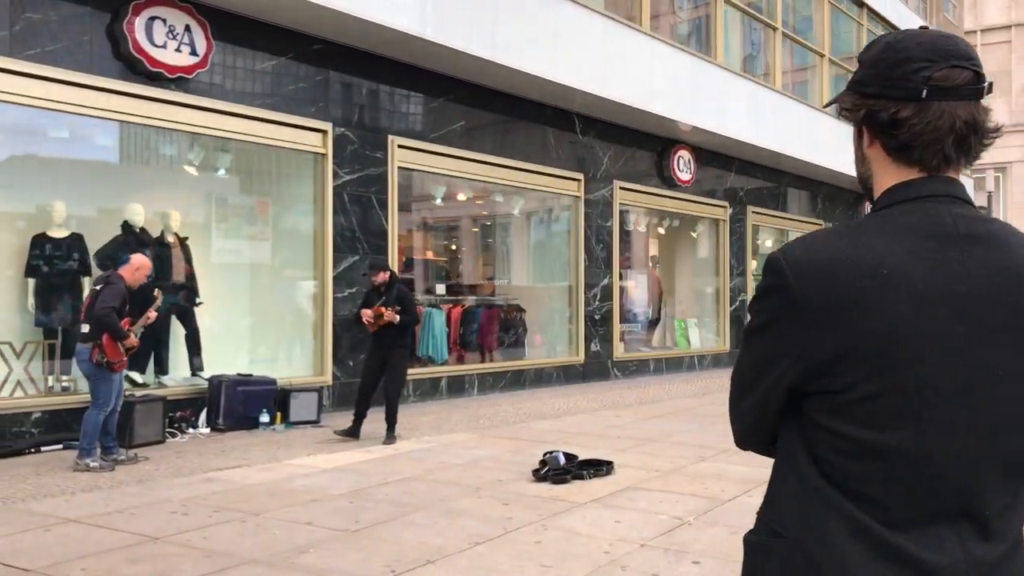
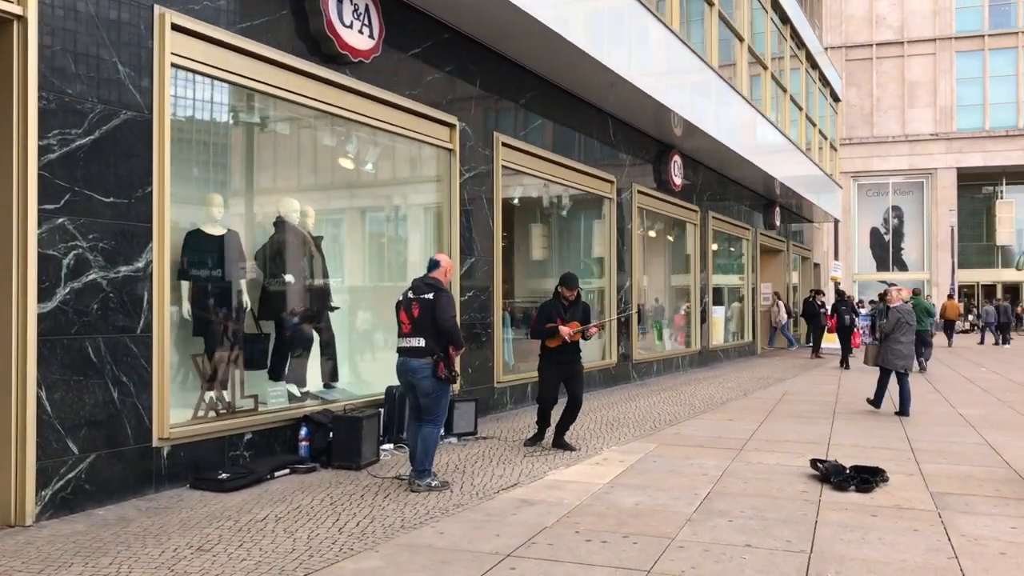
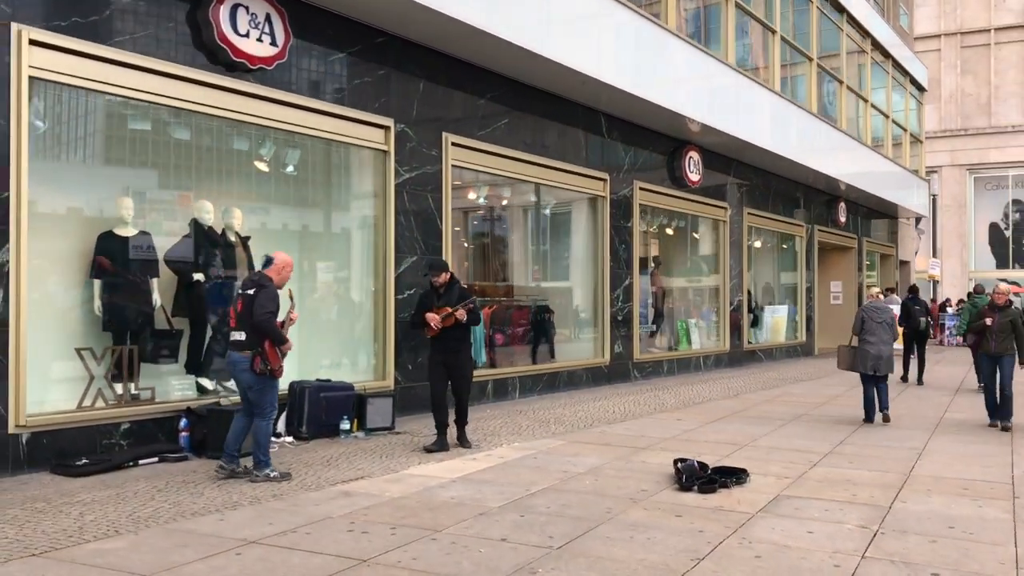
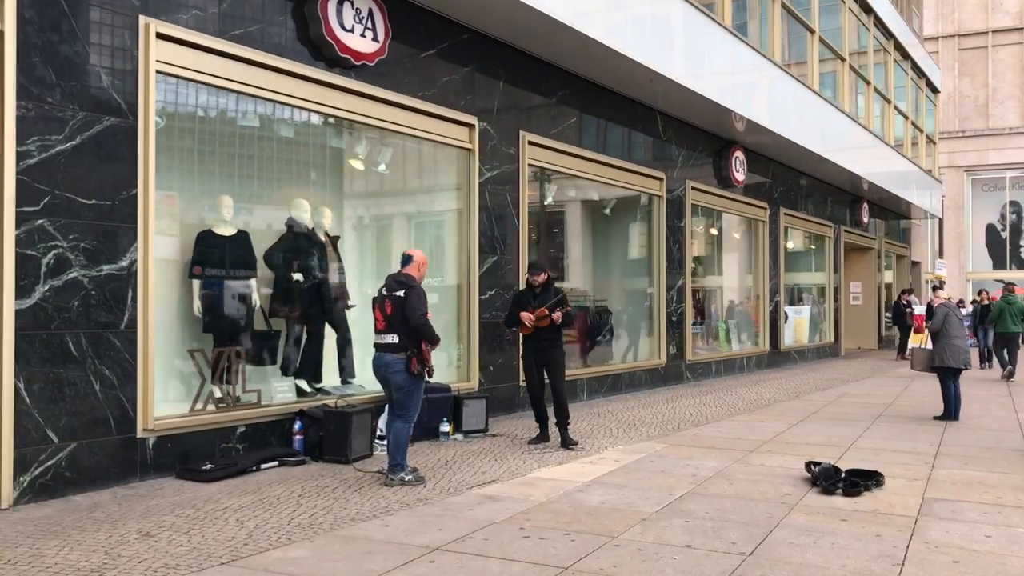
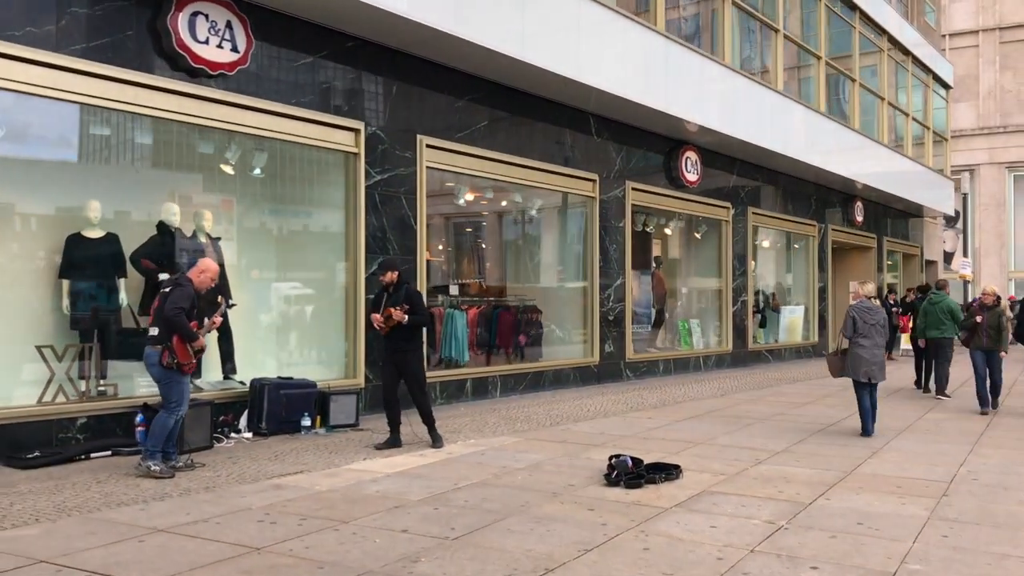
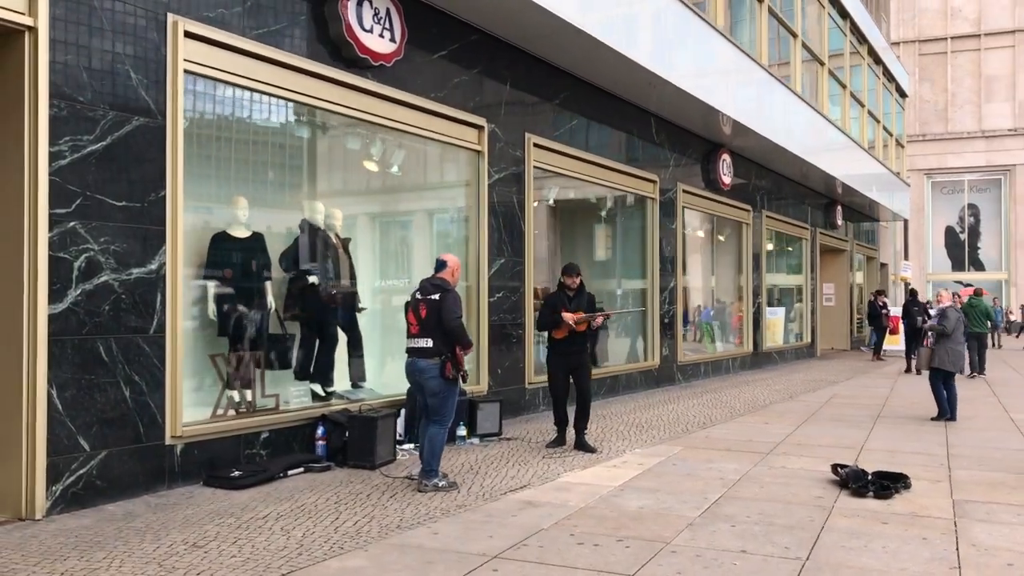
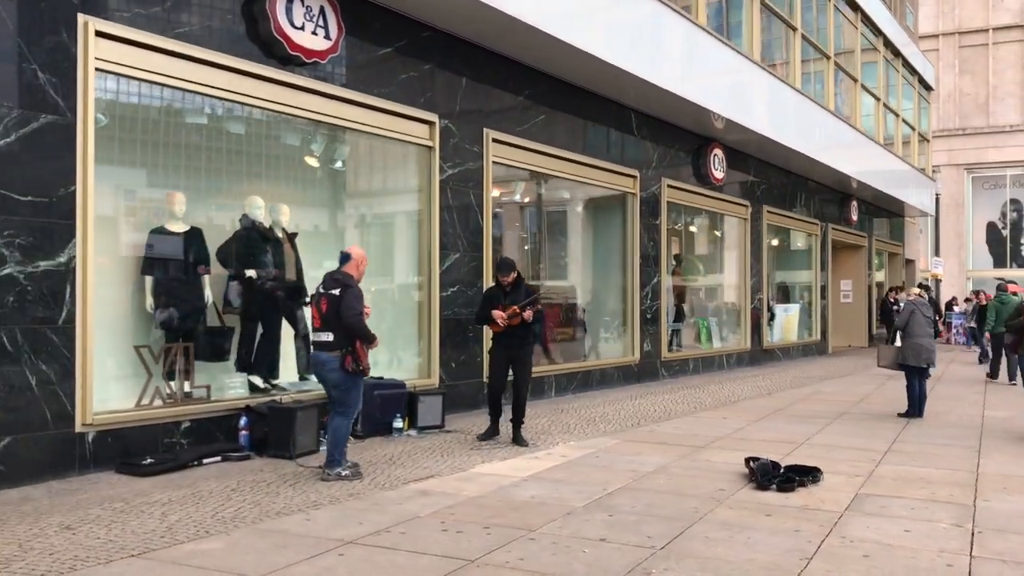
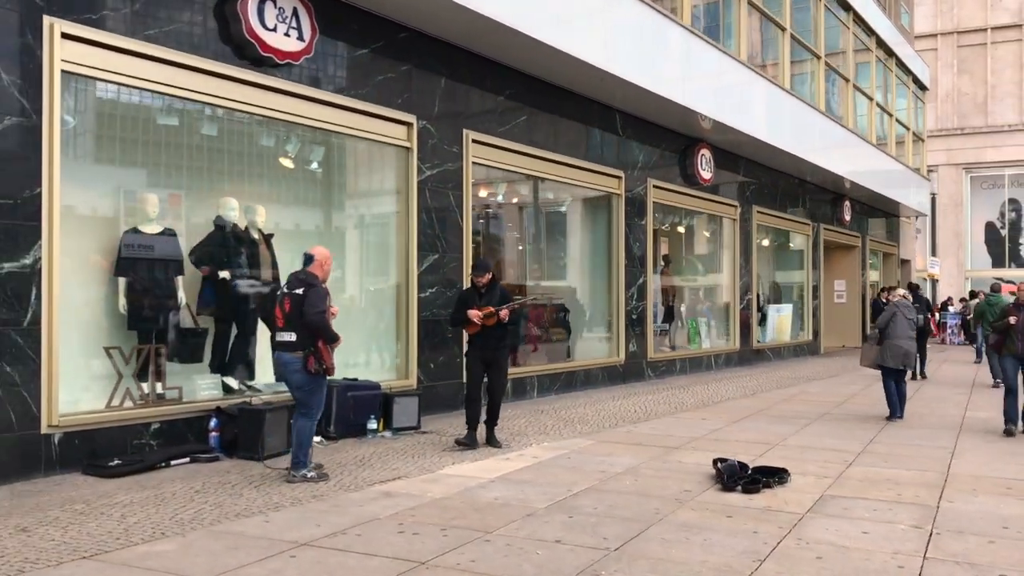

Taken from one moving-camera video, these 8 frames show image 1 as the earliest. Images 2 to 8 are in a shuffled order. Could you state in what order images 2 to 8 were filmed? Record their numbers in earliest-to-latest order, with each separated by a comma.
5, 3, 8, 7, 4, 6, 2
